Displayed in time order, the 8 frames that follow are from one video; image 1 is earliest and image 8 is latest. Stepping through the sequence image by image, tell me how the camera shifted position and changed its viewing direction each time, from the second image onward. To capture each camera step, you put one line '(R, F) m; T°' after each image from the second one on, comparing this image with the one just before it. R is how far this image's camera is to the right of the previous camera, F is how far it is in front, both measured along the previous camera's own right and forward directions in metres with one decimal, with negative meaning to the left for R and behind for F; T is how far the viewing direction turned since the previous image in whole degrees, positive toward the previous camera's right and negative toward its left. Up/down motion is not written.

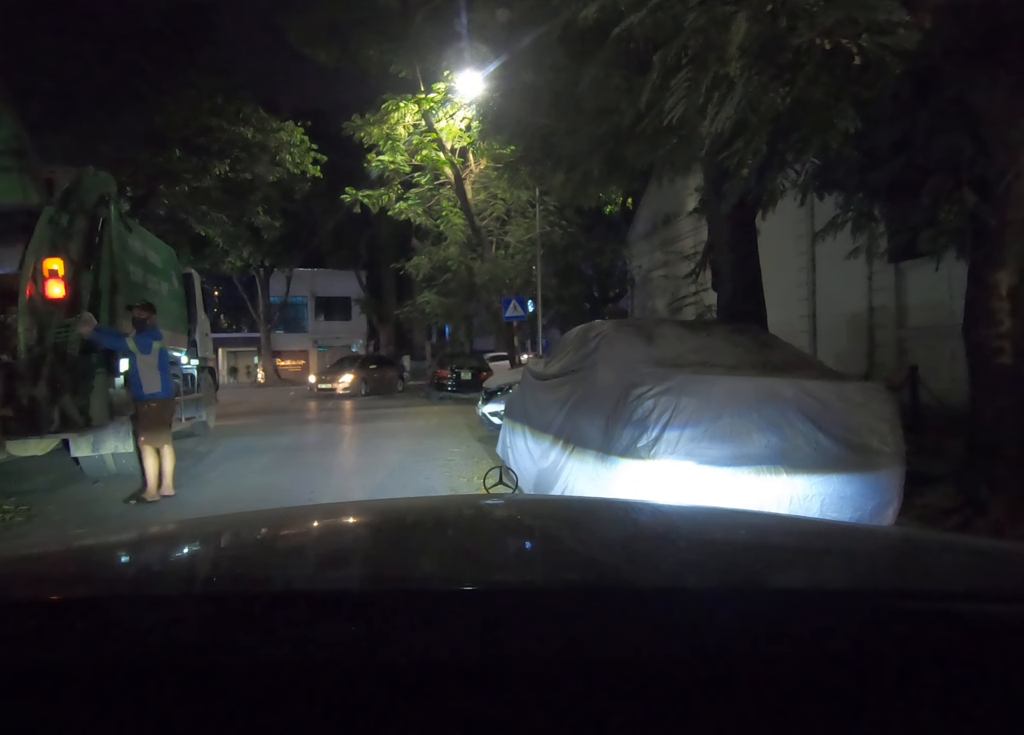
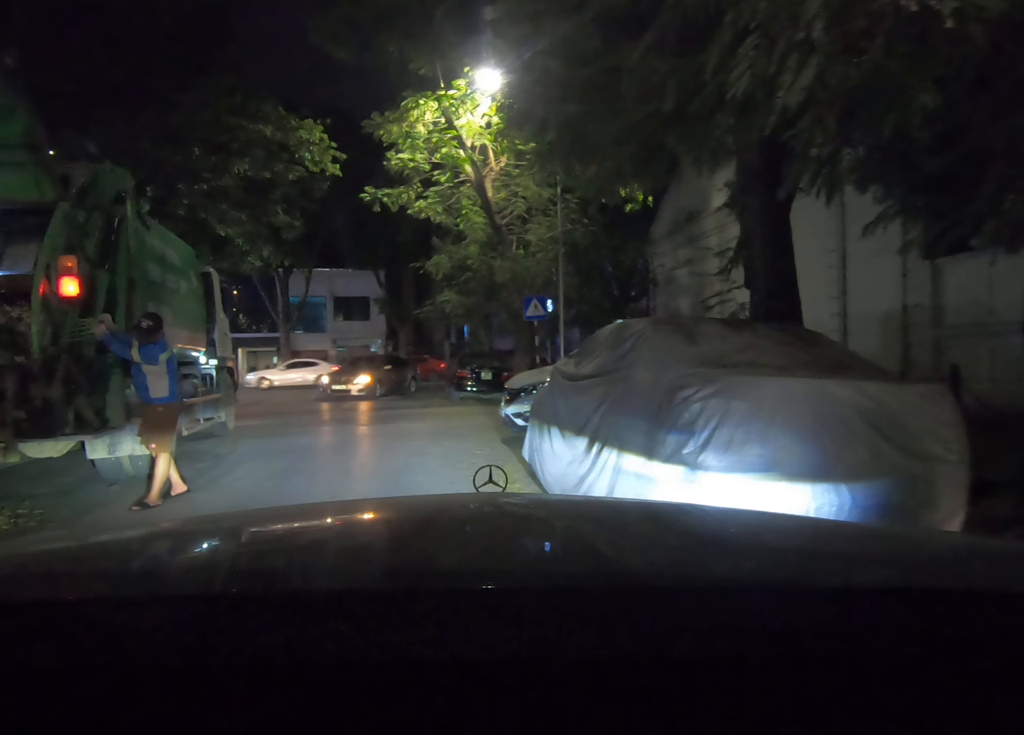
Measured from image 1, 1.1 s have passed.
(-0.1, +0.2) m; -2°
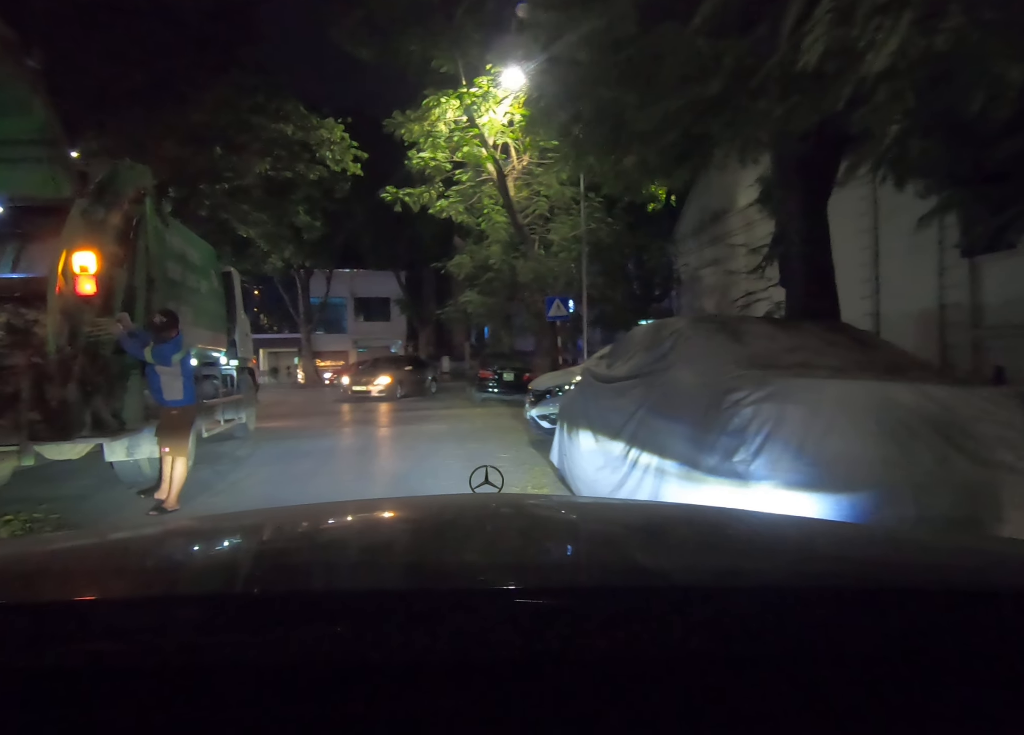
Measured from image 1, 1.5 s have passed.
(-0.1, +0.2) m; -2°
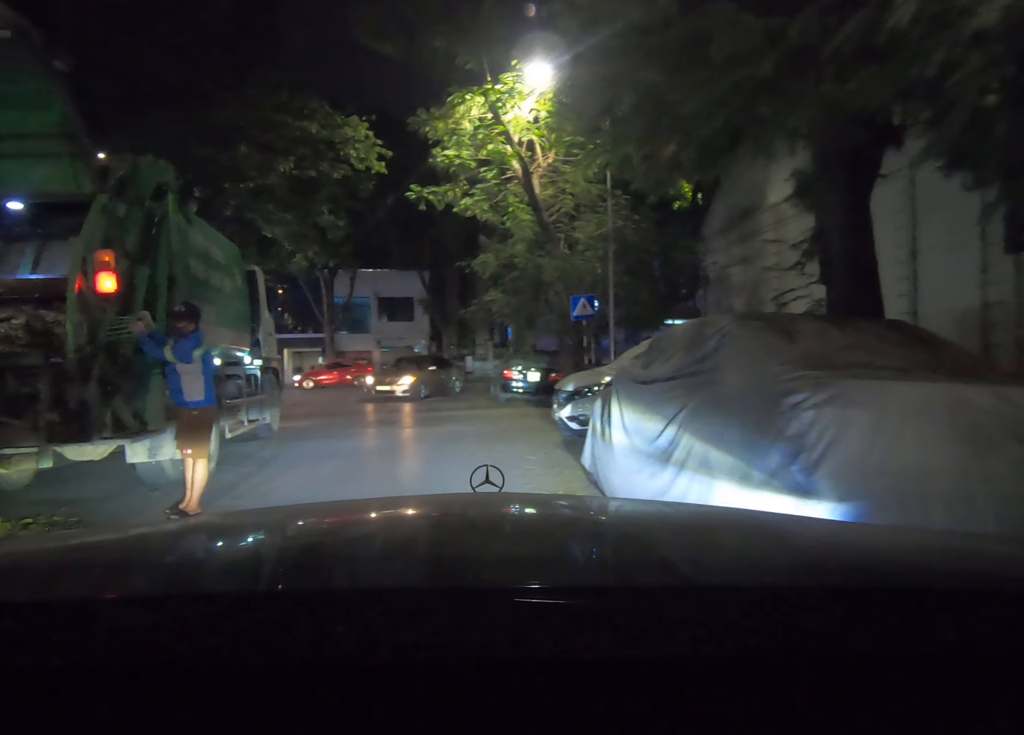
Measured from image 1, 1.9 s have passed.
(-0.1, +0.2) m; -2°
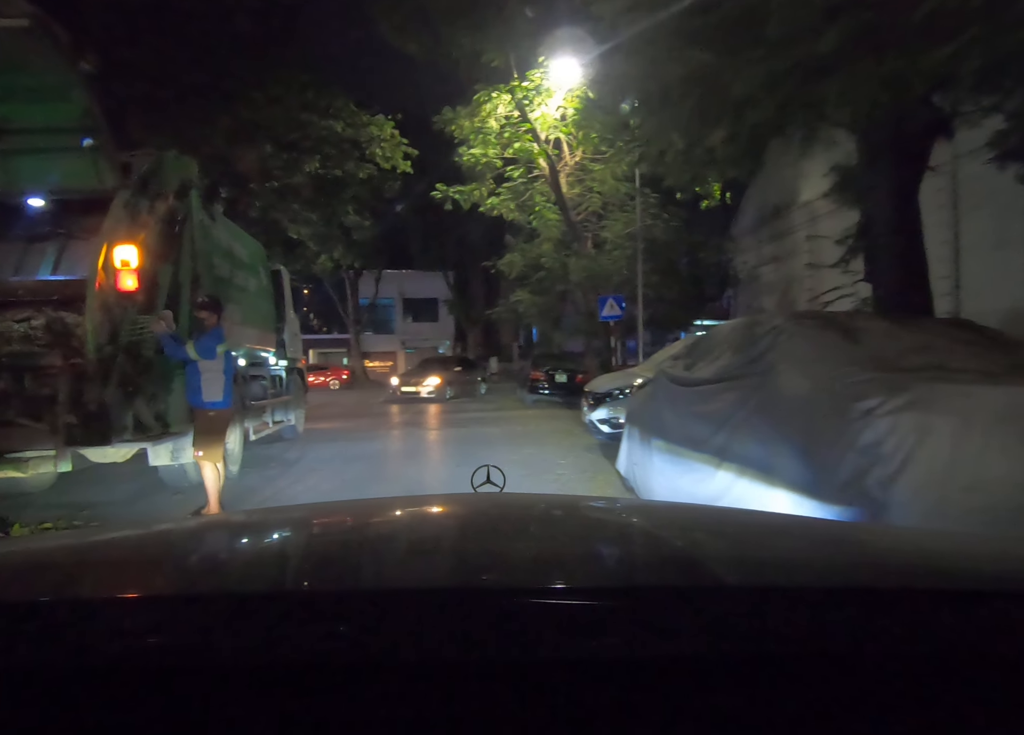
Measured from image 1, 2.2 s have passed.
(-0.1, +0.2) m; -2°
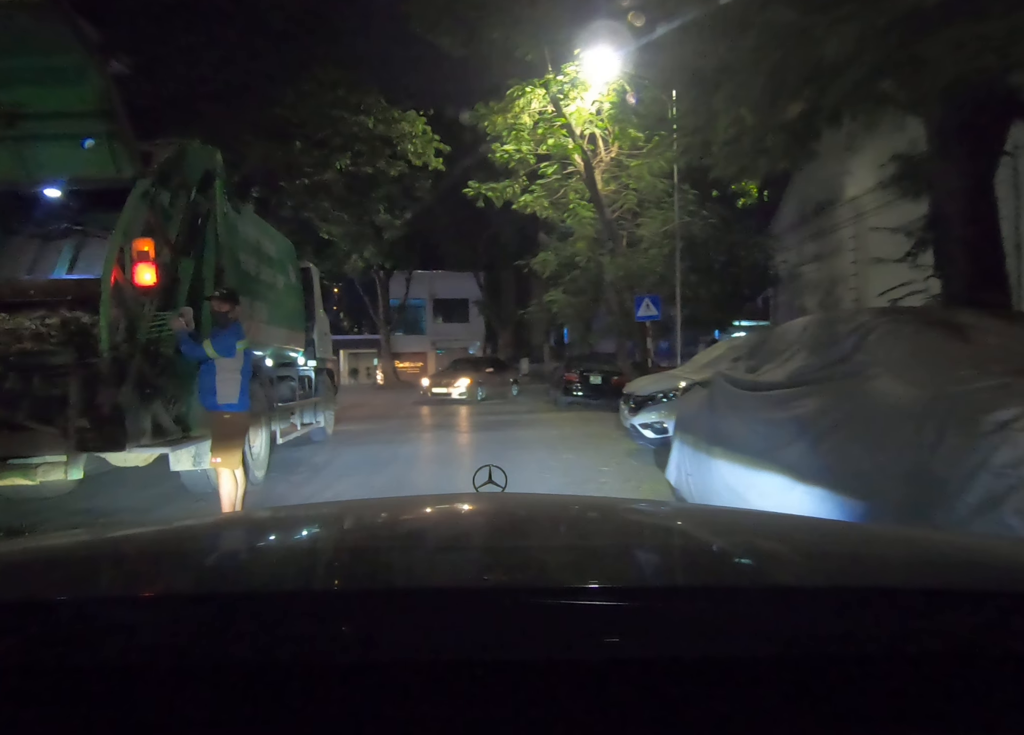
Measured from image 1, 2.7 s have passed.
(-0.1, +0.3) m; -3°
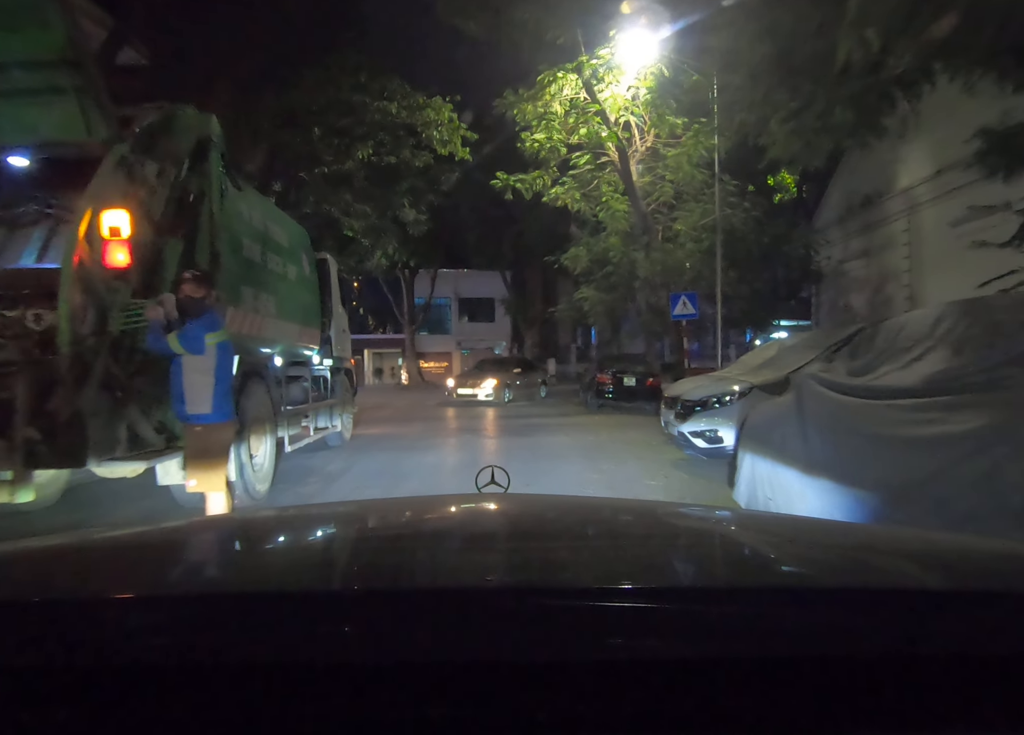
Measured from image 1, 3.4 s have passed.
(-0.1, +0.6) m; -2°
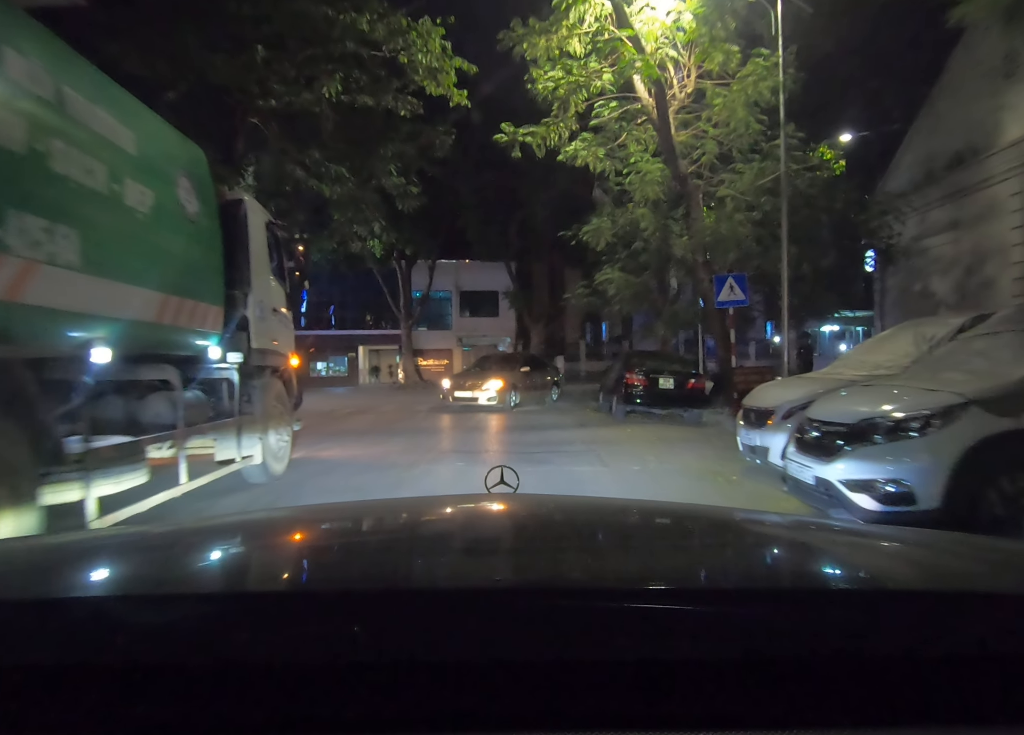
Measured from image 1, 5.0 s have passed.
(-0.1, +2.3) m; 0°
